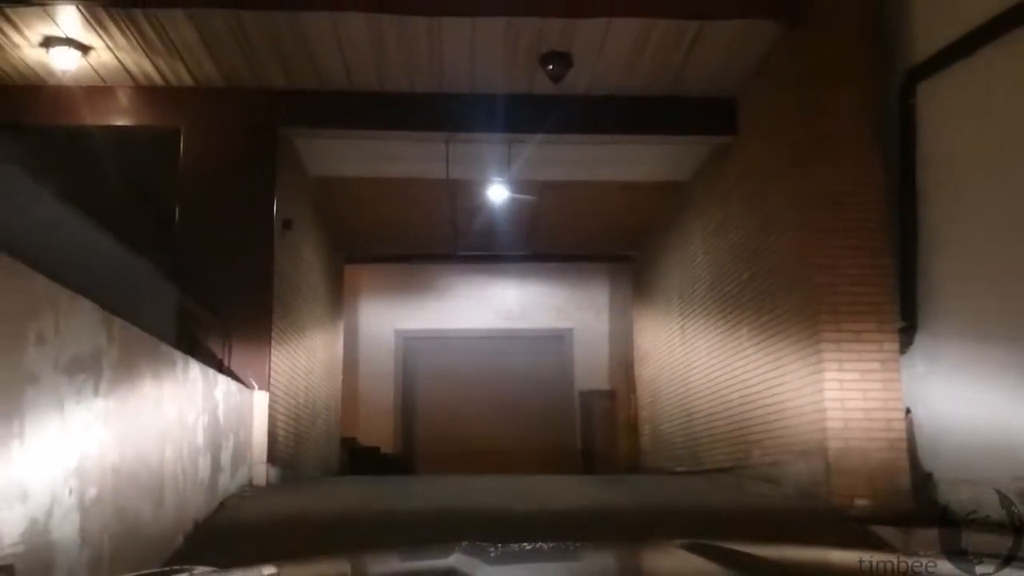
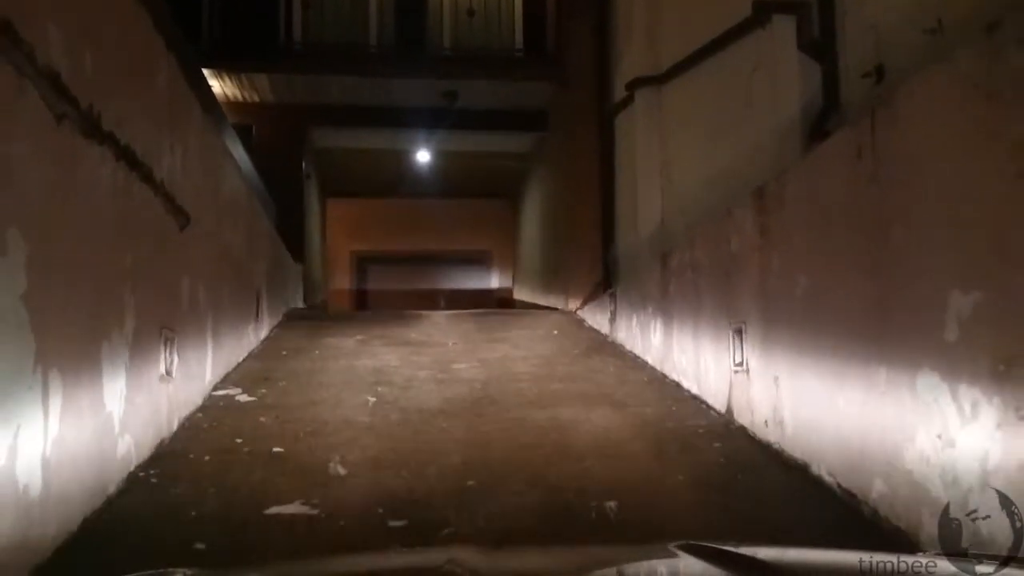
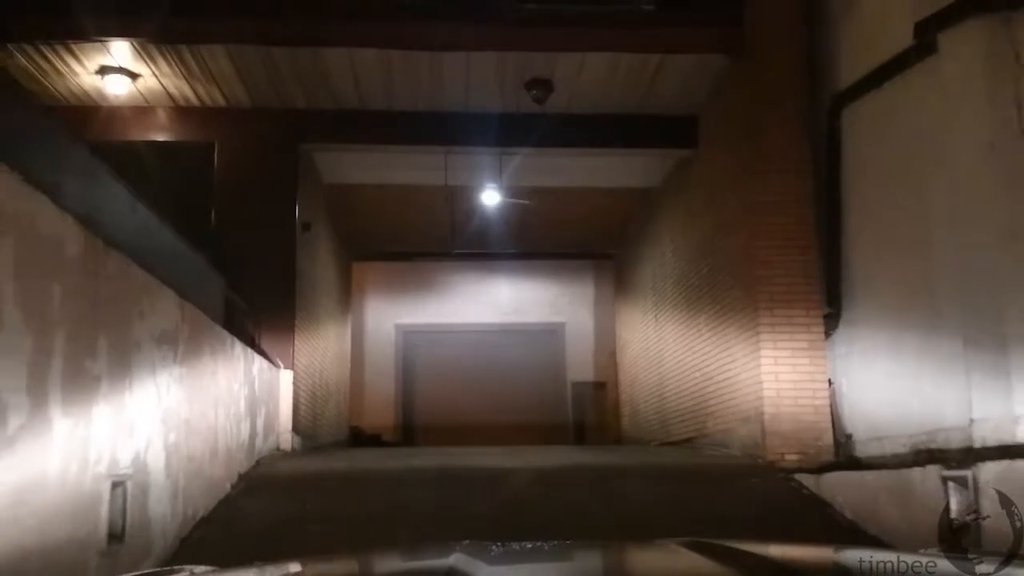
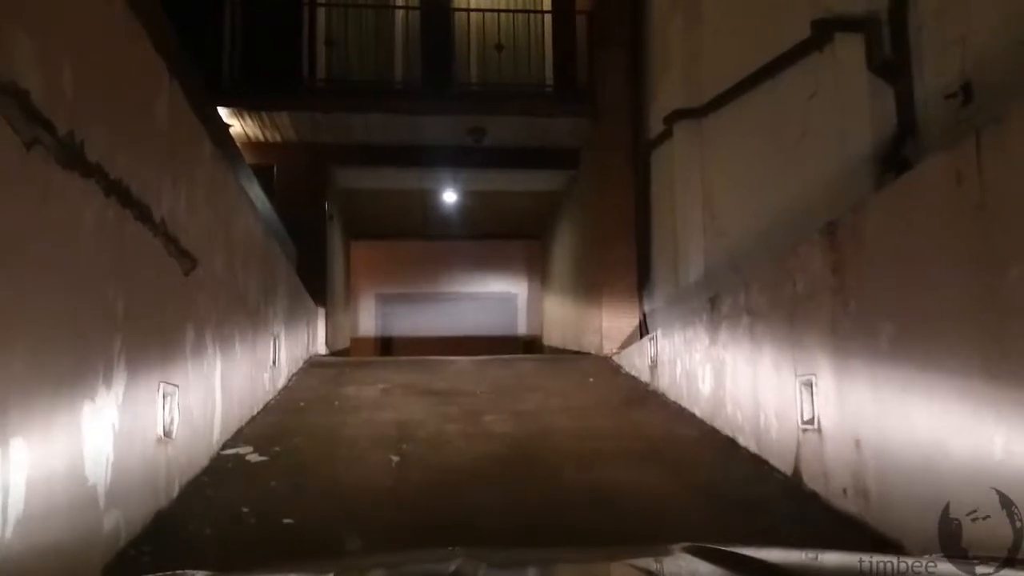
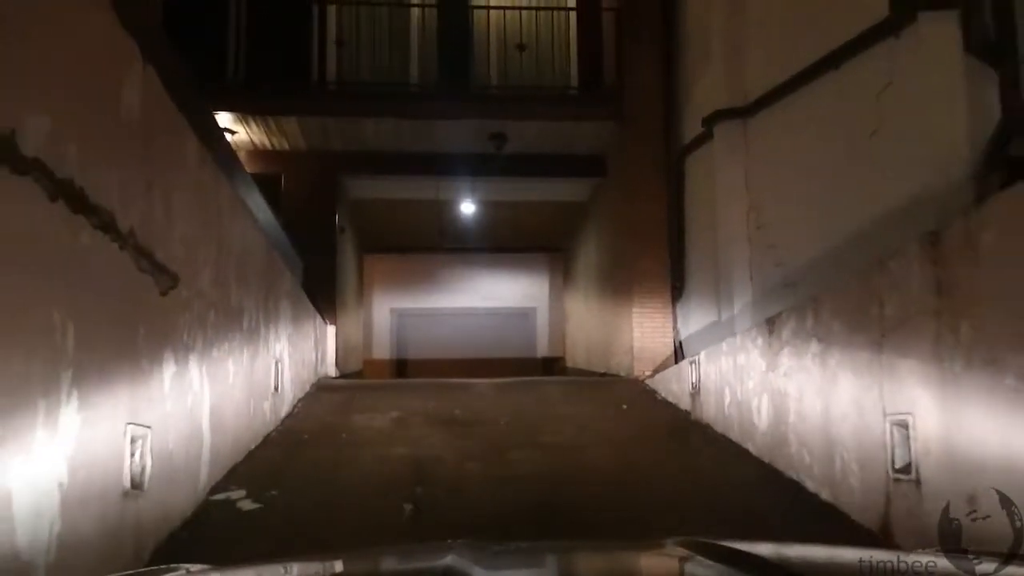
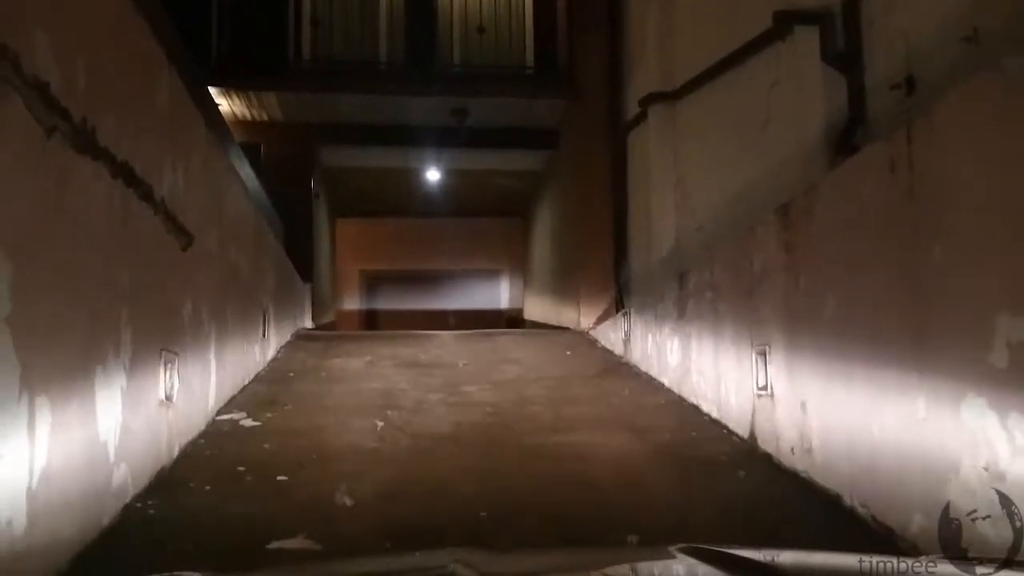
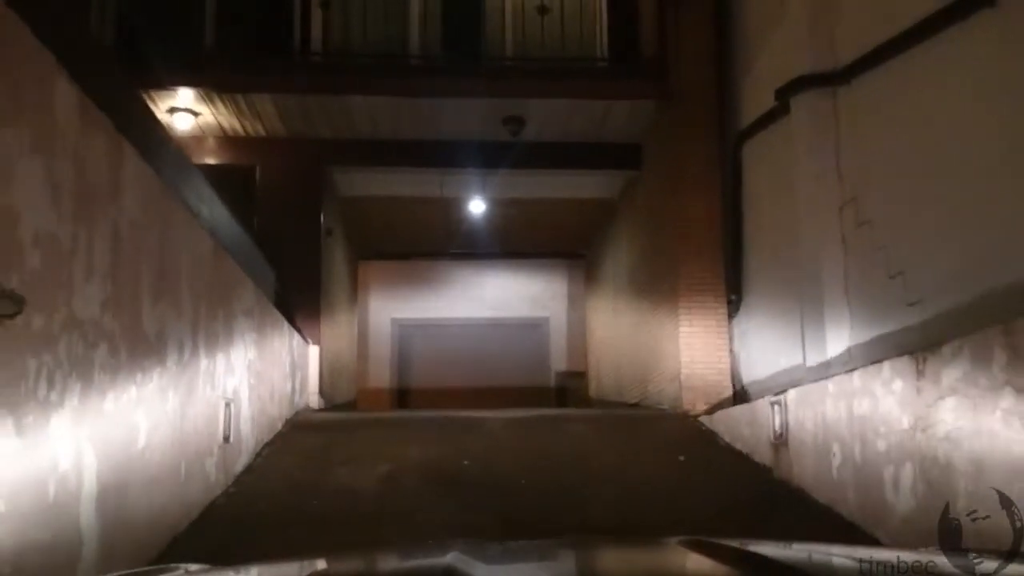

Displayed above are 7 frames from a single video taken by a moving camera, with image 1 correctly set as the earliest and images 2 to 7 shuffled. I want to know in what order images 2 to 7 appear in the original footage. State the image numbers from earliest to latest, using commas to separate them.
3, 7, 5, 4, 6, 2
